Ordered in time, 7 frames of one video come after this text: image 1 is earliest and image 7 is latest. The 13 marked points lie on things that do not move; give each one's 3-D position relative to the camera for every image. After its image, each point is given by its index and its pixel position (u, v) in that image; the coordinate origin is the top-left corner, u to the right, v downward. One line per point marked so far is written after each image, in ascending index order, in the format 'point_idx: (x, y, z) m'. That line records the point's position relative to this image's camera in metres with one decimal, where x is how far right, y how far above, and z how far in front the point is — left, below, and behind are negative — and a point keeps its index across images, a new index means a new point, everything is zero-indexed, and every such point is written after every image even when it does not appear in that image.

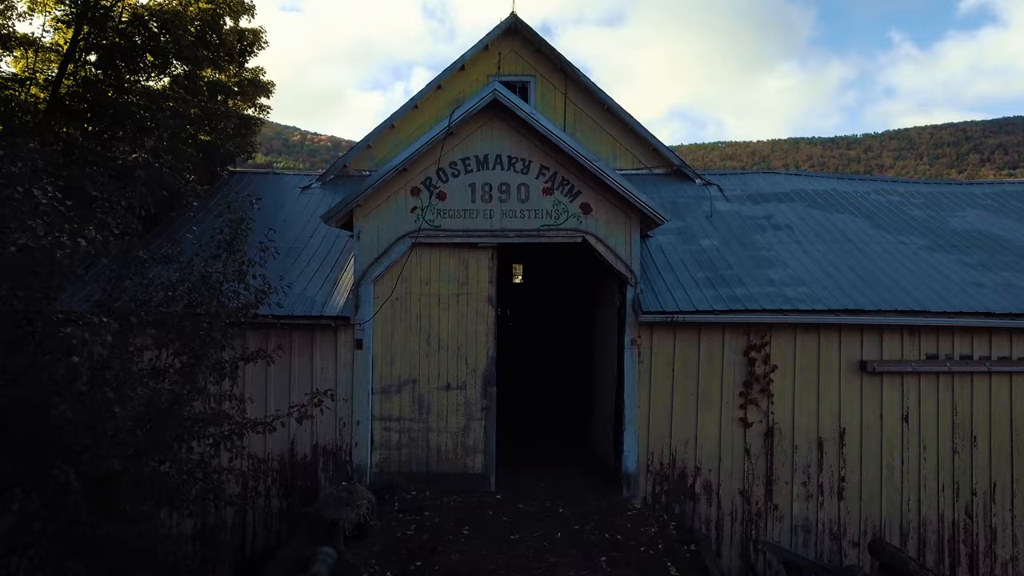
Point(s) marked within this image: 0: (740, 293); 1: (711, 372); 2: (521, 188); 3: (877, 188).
0: (+3.1, -0.1, +8.7) m
1: (+2.6, -1.1, +8.6) m
2: (+0.1, +1.3, +8.6) m
3: (+6.9, +1.8, +12.2) m
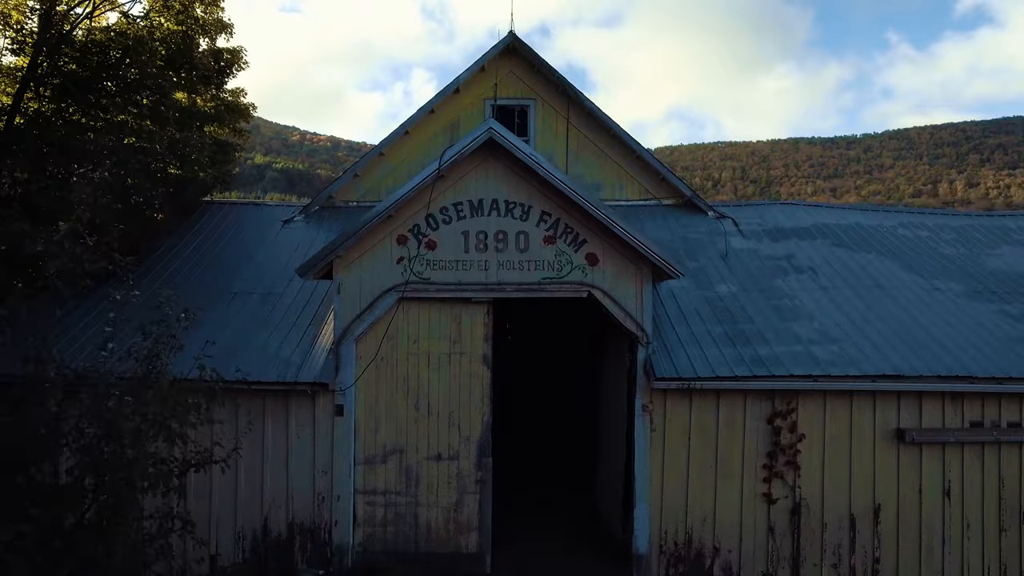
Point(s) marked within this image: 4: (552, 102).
0: (+3.0, -0.8, +7.8) m
1: (+2.6, -1.8, +7.7) m
2: (+0.1, +0.6, +7.7) m
3: (+6.8, +1.1, +11.3) m
4: (+0.7, +3.3, +11.7) m
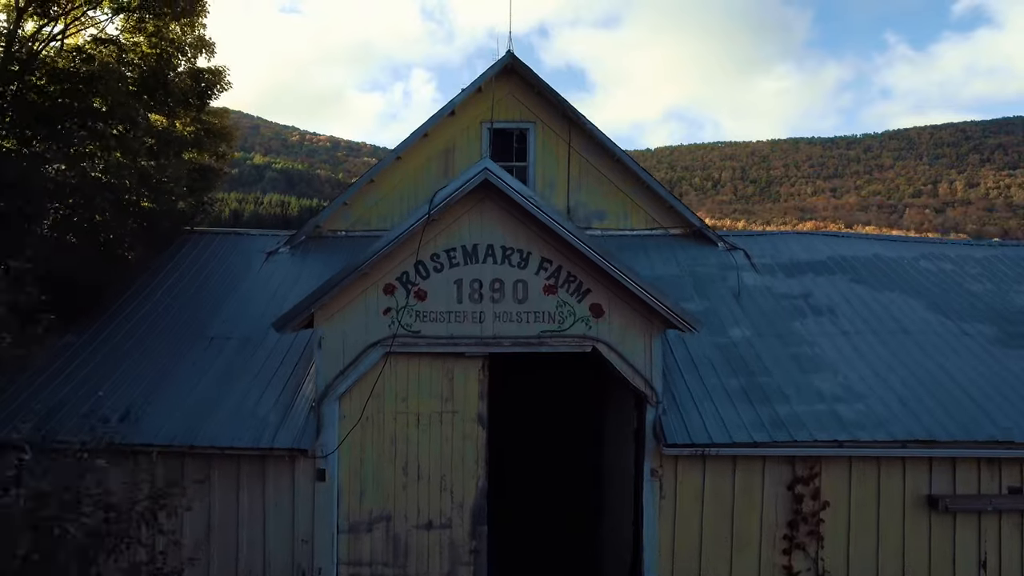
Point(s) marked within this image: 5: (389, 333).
0: (+3.0, -1.4, +7.2) m
1: (+2.6, -2.4, +7.1) m
2: (+0.1, 0.0, +7.1) m
3: (+6.8, +0.6, +10.7) m
4: (+0.7, +2.7, +11.0) m
5: (-1.3, -0.5, +7.1) m
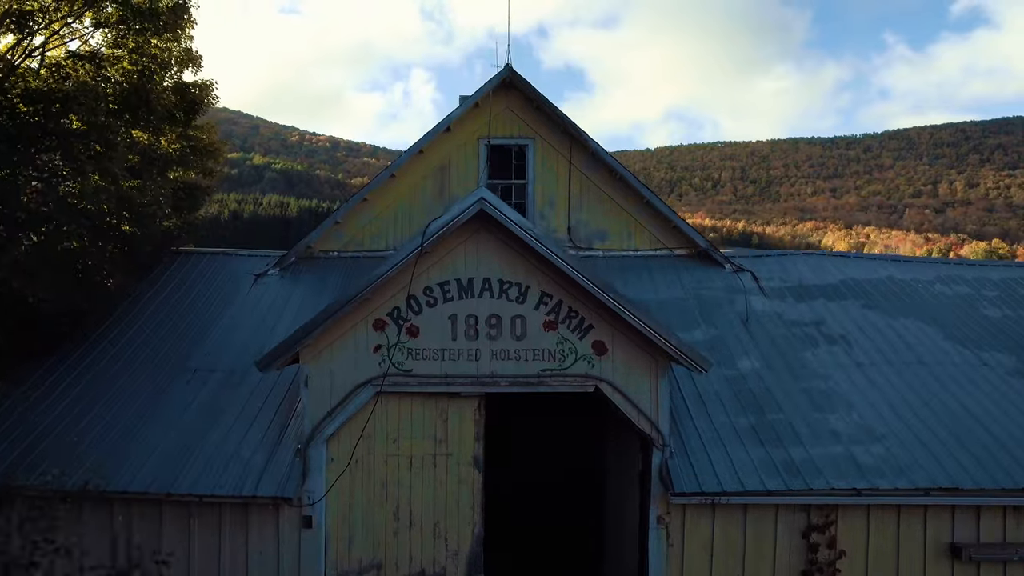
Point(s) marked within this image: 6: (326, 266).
0: (+3.0, -1.8, +6.8) m
1: (+2.5, -2.8, +6.7) m
2: (+0.1, -0.3, +6.7) m
3: (+6.8, +0.2, +10.3) m
4: (+0.7, +2.4, +10.6) m
5: (-1.4, -0.9, +6.7) m
6: (-3.0, +0.4, +10.5) m
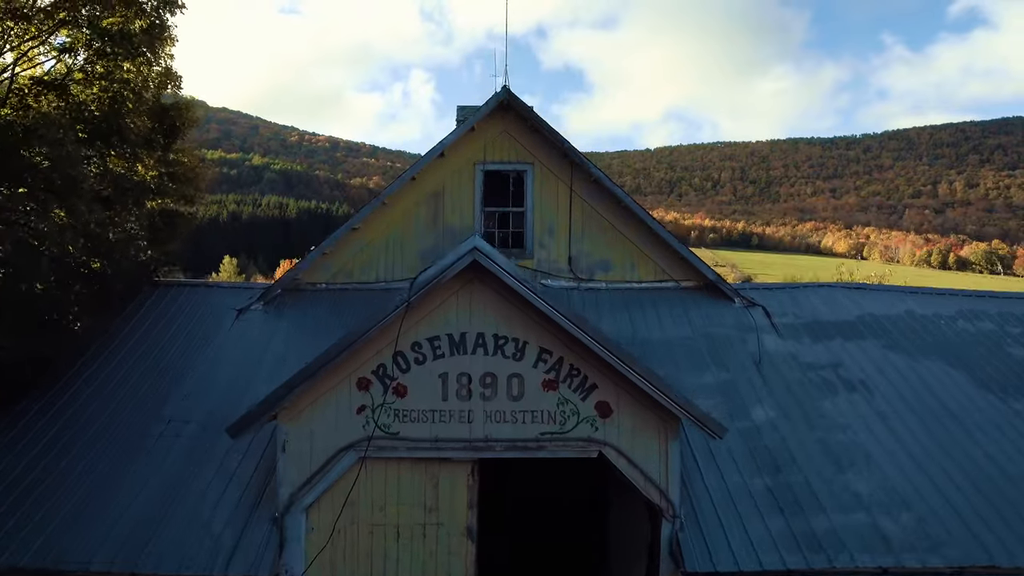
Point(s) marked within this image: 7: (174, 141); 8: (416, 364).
0: (+2.9, -2.3, +6.2) m
1: (+2.5, -3.3, +6.1) m
2: (0.0, -0.9, +6.1) m
3: (+6.7, -0.3, +9.7) m
4: (+0.6, +1.9, +10.1) m
5: (-1.4, -1.4, +6.1) m
6: (-3.0, -0.2, +10.0) m
7: (-5.5, +2.4, +10.6) m
8: (-0.9, -0.7, +6.1) m
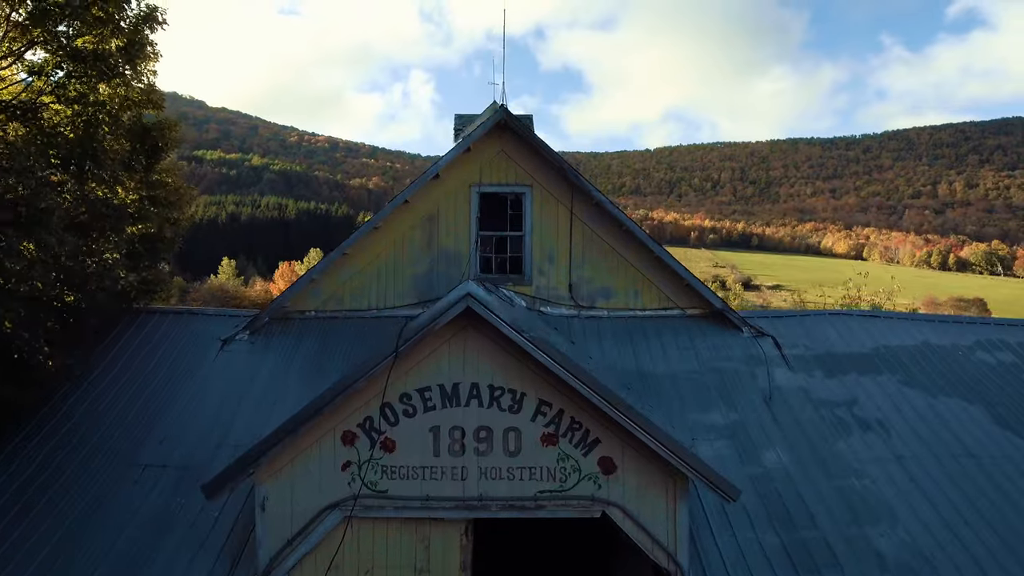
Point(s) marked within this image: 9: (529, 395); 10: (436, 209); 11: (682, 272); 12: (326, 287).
0: (+2.9, -2.7, +5.8) m
1: (+2.5, -3.7, +5.7) m
2: (0.0, -1.3, +5.7) m
3: (+6.7, -0.7, +9.3) m
4: (+0.6, +1.4, +9.6) m
5: (-1.4, -1.8, +5.7) m
6: (-3.1, -0.6, +9.5) m
7: (-5.6, +2.0, +10.2) m
8: (-0.9, -1.1, +5.7) m
9: (+0.1, -0.9, +5.7) m
10: (-1.1, +1.2, +9.7) m
11: (+2.5, +0.2, +9.5) m
12: (-2.8, 0.0, +9.7) m
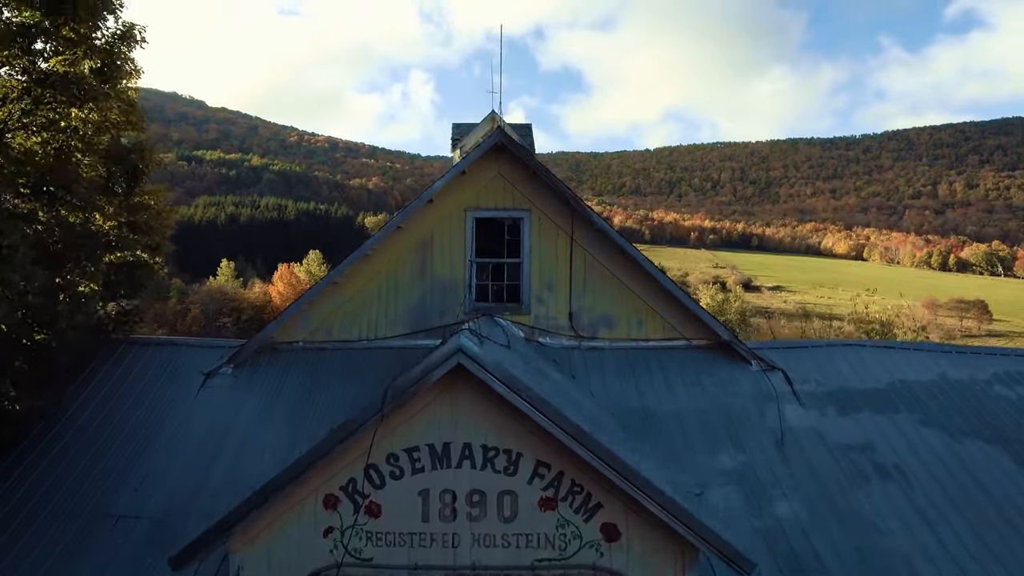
0: (+2.9, -3.1, +5.4) m
1: (+2.4, -4.1, +5.2) m
2: (-0.1, -1.7, +5.2) m
3: (+6.7, -1.2, +8.9) m
4: (+0.6, +1.0, +9.2) m
5: (-1.5, -2.2, +5.3) m
6: (-3.1, -1.0, +9.1) m
7: (-5.6, +1.6, +9.8) m
8: (-1.0, -1.5, +5.2) m
9: (+0.1, -1.3, +5.2) m
10: (-1.2, +0.8, +9.2) m
11: (+2.4, -0.2, +9.0) m
12: (-2.8, -0.4, +9.2) m
